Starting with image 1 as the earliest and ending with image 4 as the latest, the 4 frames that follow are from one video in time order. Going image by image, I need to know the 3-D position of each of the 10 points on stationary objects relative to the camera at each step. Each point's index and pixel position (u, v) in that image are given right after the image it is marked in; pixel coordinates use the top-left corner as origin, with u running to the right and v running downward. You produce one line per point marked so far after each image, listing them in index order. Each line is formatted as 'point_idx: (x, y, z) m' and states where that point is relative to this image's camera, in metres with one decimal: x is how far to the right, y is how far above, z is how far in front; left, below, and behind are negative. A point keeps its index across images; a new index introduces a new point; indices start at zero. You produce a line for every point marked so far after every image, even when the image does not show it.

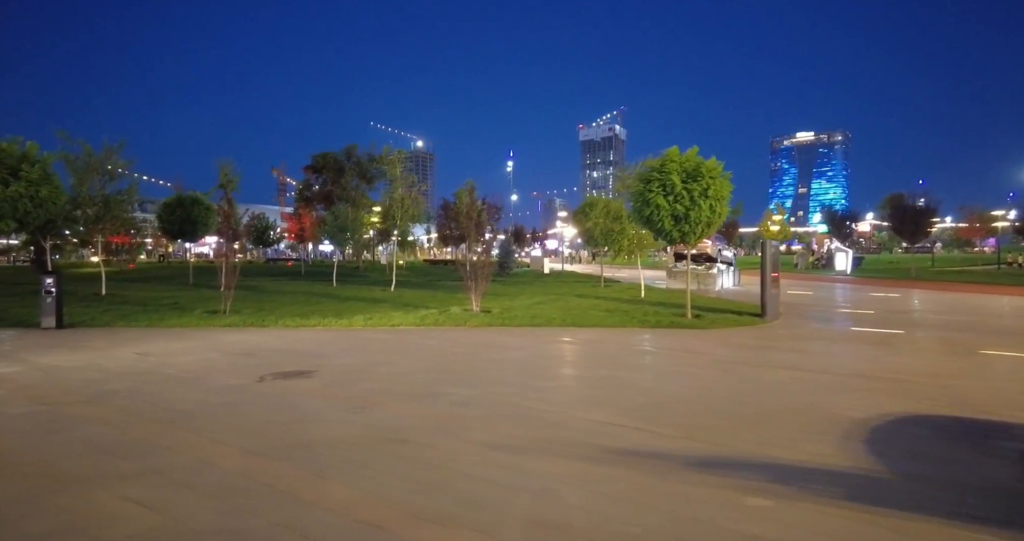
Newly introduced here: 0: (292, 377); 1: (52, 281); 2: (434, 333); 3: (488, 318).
0: (-2.7, -1.4, +8.1) m
1: (-10.4, -0.2, +14.5) m
2: (-1.6, -1.3, +13.0) m
3: (-0.6, -1.2, +15.9) m
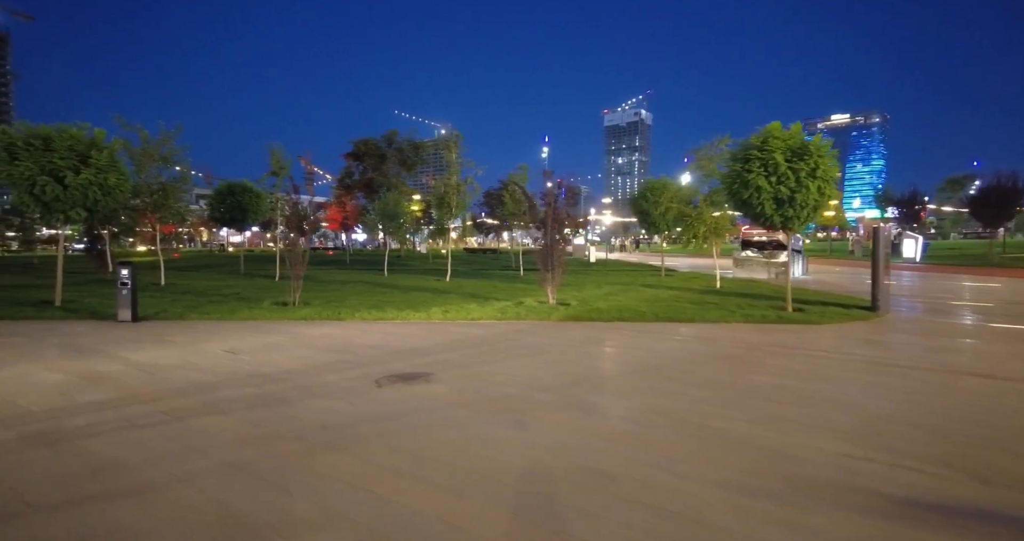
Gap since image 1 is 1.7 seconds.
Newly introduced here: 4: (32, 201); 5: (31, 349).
0: (-1.1, -1.3, +7.4) m
1: (-8.5, 0.0, +14.1) m
2: (+0.3, -1.1, +12.2) m
3: (+1.4, -1.0, +15.1) m
4: (-12.0, +1.7, +15.9) m
5: (-7.7, -1.3, +10.3) m
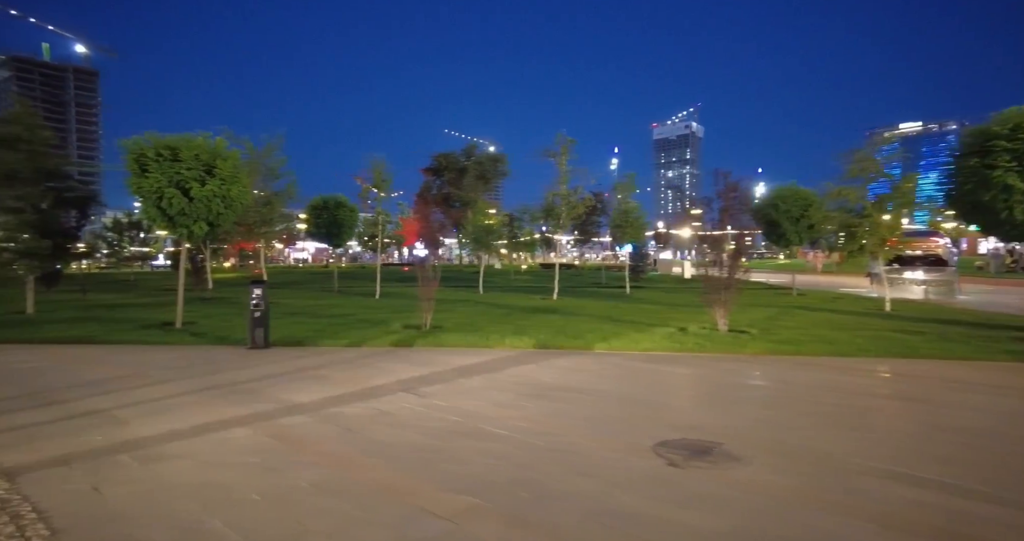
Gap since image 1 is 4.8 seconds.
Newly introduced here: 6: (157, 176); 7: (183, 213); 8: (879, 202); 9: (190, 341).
0: (+1.7, -1.6, +5.4) m
1: (-5.0, -0.5, +12.7) m
2: (+3.5, -1.5, +10.1) m
3: (+5.0, -1.4, +12.8) m
4: (-8.3, +1.3, +14.9) m
5: (-4.6, -1.6, +8.8) m
6: (-8.1, +2.2, +14.5) m
7: (-7.7, +1.3, +14.9) m
8: (+10.8, +2.0, +18.9) m
9: (-6.7, -1.5, +13.2) m
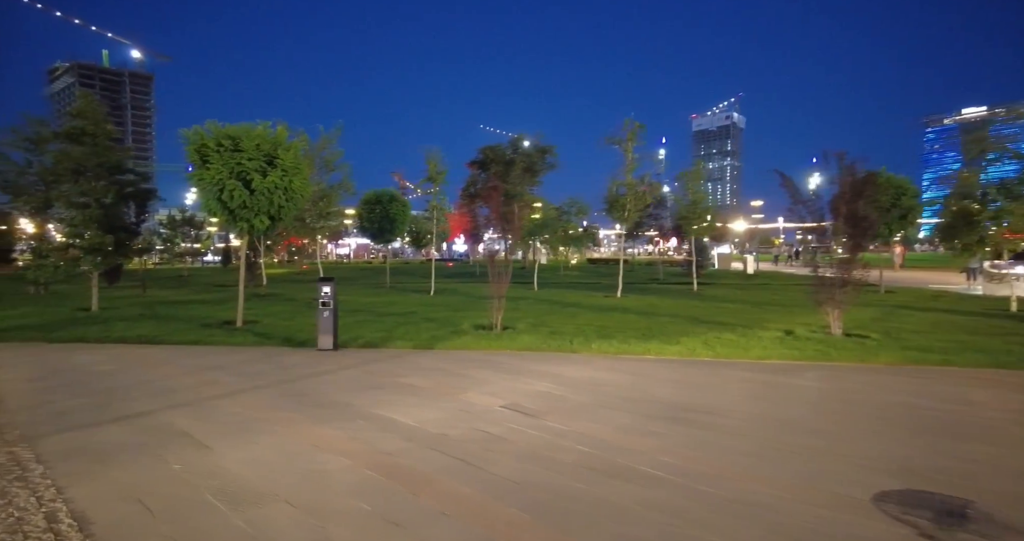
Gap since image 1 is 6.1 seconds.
0: (+2.9, -1.6, +4.0) m
1: (-3.4, -0.4, +11.7) m
2: (+5.0, -1.5, +8.6) m
3: (+6.6, -1.4, +11.2) m
4: (-6.5, +1.4, +14.1) m
5: (-3.2, -1.6, +7.9) m
6: (-6.3, +2.2, +13.7) m
7: (-5.9, +1.4, +14.1) m
8: (+12.9, +2.1, +16.9) m
9: (-5.0, -1.4, +12.4) m
